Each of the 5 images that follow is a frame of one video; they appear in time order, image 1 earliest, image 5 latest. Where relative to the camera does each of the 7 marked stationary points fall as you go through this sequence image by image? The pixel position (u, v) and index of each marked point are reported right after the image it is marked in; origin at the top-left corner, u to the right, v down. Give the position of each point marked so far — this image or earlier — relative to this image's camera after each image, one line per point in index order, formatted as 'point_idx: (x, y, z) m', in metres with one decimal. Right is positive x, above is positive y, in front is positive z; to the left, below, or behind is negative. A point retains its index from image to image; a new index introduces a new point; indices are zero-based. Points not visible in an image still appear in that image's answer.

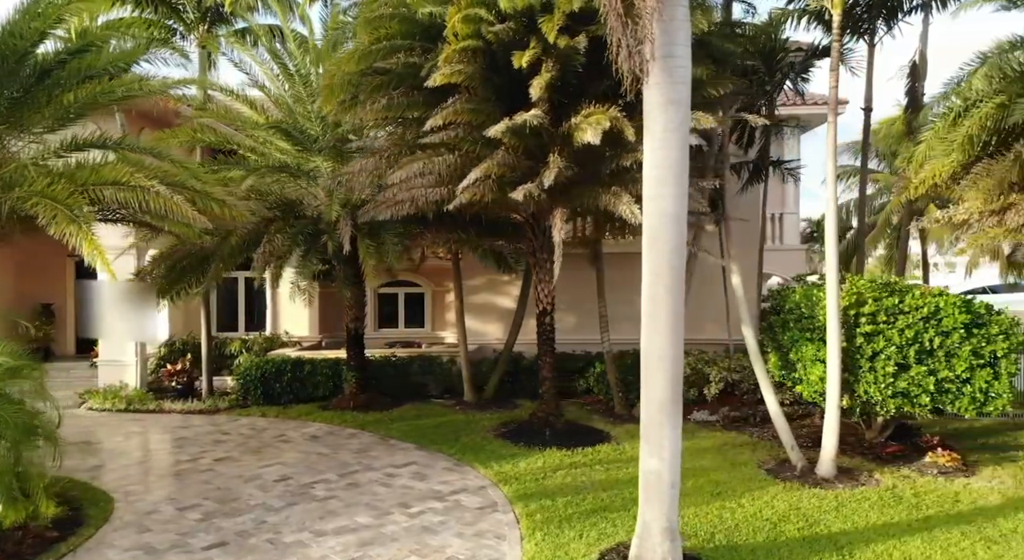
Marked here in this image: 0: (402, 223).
0: (-1.7, +0.9, +12.0) m
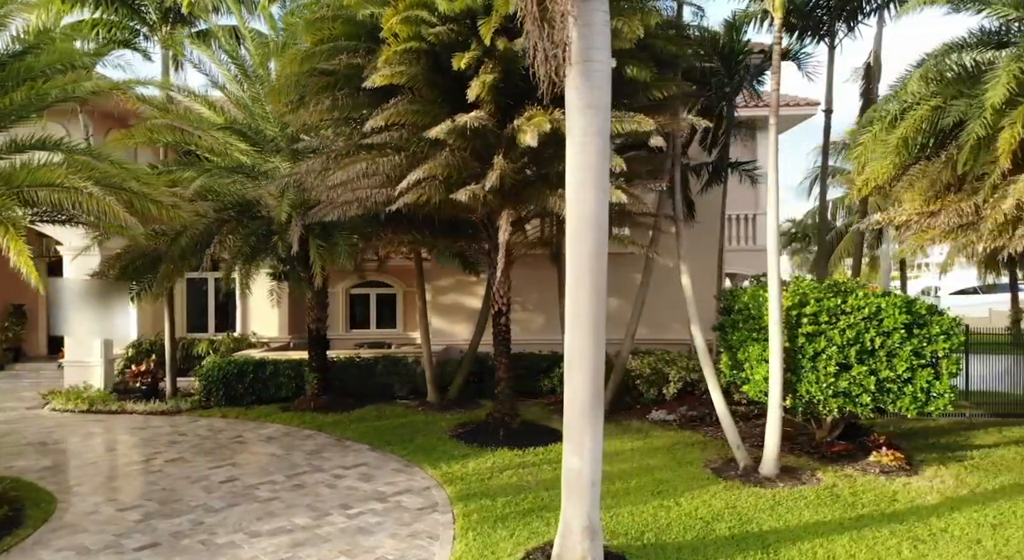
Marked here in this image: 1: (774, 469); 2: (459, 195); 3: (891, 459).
0: (-2.5, +0.9, +12.0) m
1: (+3.5, -2.5, +10.0) m
2: (-0.6, +1.1, +9.4) m
3: (+5.1, -2.4, +10.2) m
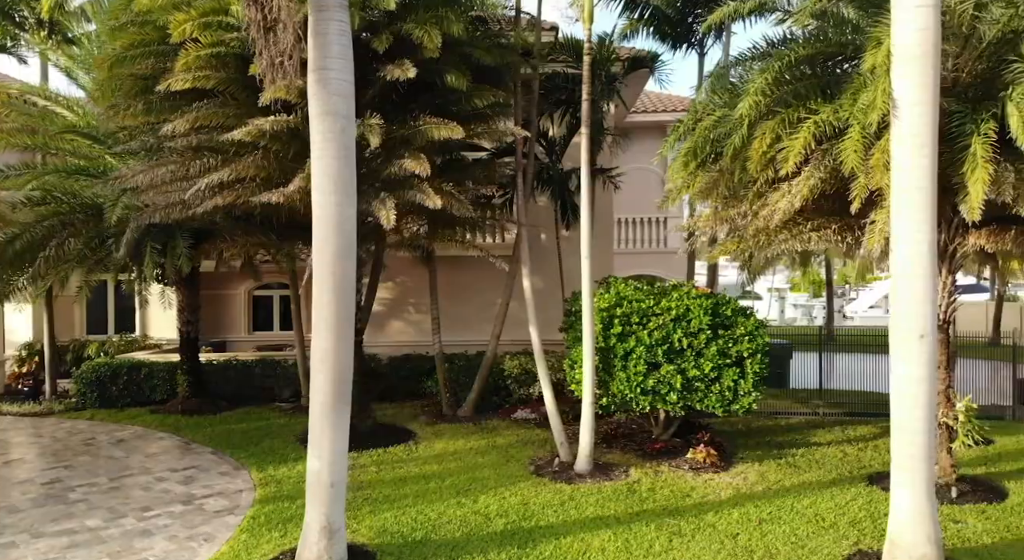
0: (-5.0, +0.8, +12.1) m
1: (+1.0, -2.5, +10.2) m
2: (-3.1, +1.0, +9.5) m
3: (+2.7, -2.4, +10.4) m
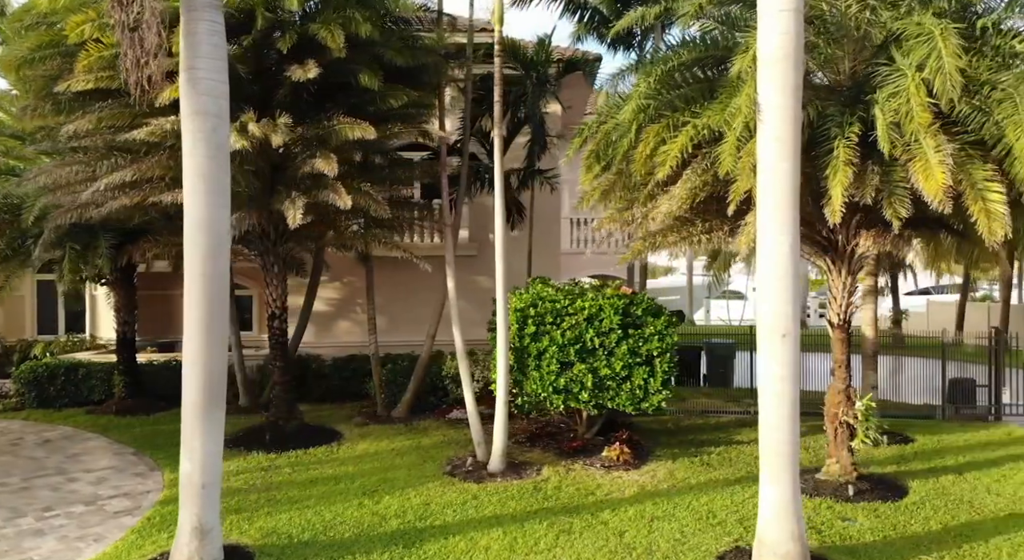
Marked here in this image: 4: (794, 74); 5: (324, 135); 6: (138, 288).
0: (-6.2, +0.8, +12.0) m
1: (-0.2, -2.5, +10.2) m
2: (-4.3, +1.0, +9.5) m
3: (+1.5, -2.4, +10.5) m
4: (+2.5, +1.8, +6.5) m
5: (-2.6, +2.0, +10.2) m
6: (-9.9, -0.2, +20.1) m
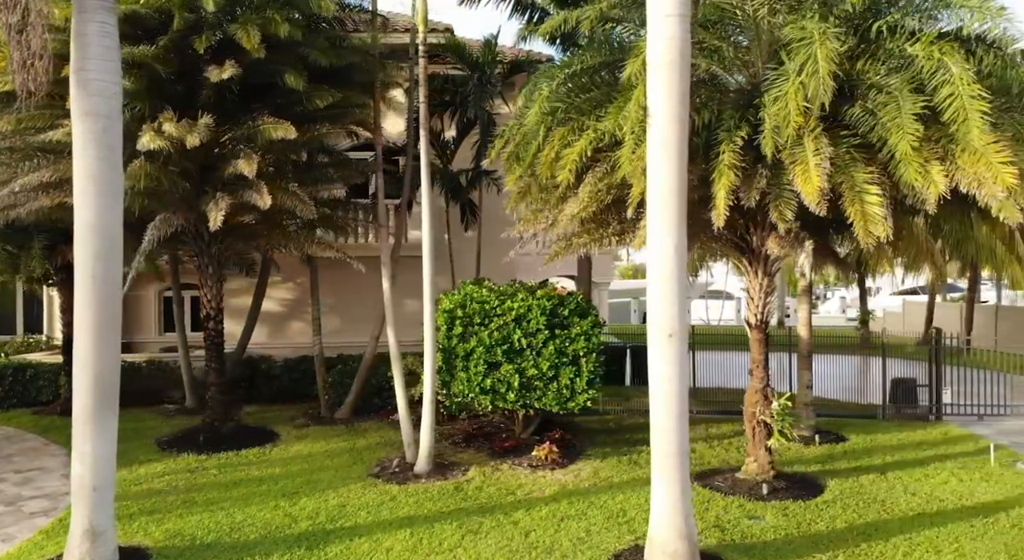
0: (-7.2, +0.8, +12.0) m
1: (-1.2, -2.5, +10.3) m
2: (-5.3, +1.0, +9.5) m
3: (+0.4, -2.4, +10.5) m
4: (+1.5, +1.8, +6.6) m
5: (-3.6, +2.0, +10.3) m
6: (-11.0, -0.2, +20.0) m
